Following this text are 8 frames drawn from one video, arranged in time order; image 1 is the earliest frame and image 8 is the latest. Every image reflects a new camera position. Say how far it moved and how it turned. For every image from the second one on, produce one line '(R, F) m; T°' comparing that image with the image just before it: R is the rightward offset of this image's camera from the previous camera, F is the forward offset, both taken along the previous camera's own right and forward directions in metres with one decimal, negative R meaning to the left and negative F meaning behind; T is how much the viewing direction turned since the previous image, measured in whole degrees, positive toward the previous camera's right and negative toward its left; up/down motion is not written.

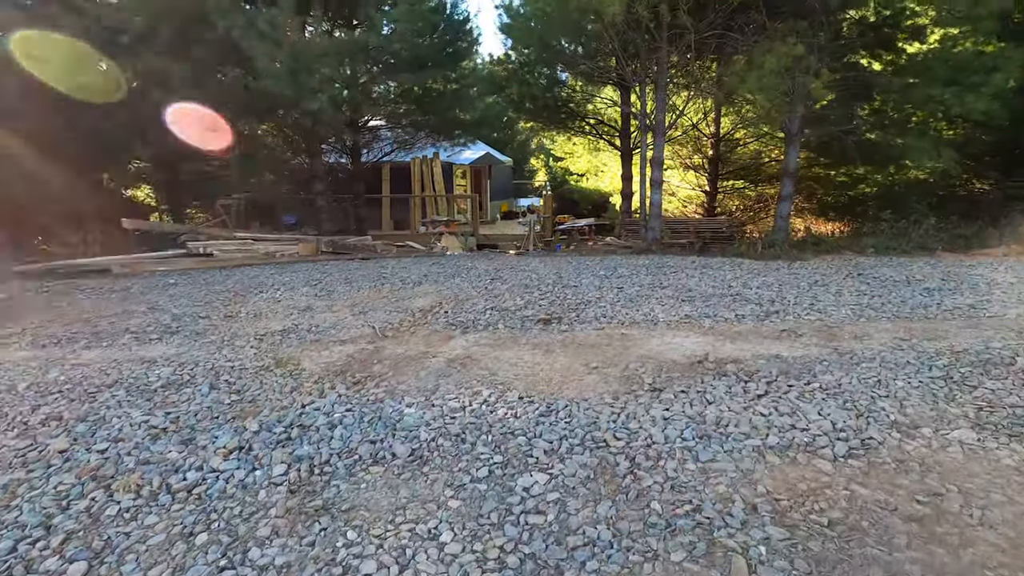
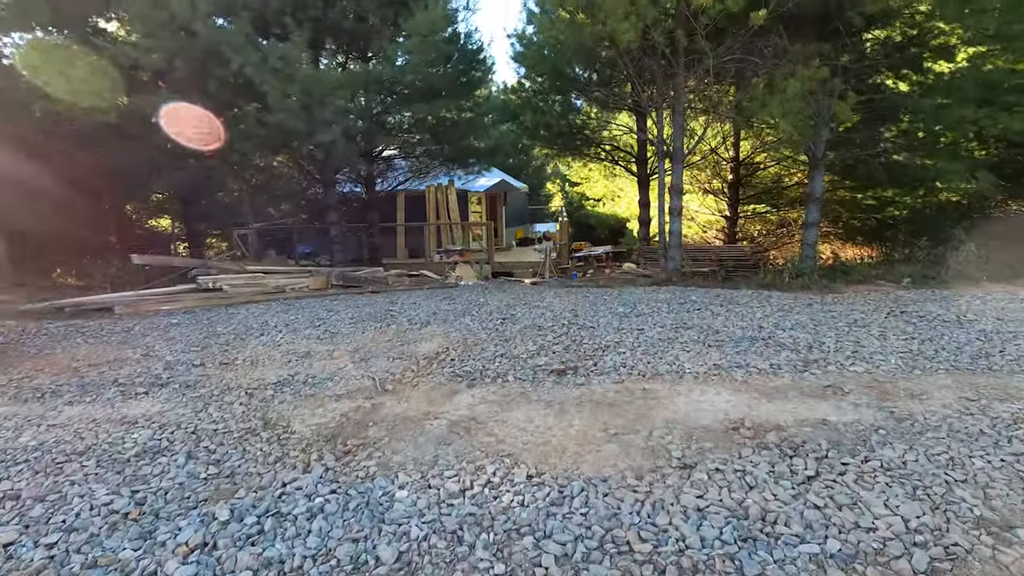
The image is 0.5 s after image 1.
(0.0, +0.3) m; -2°
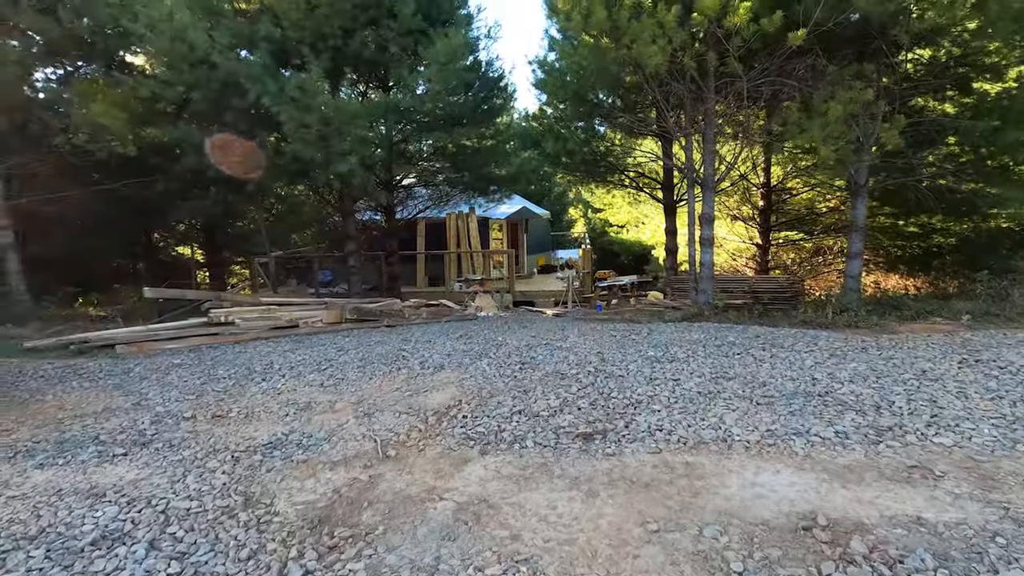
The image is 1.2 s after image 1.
(0.0, +0.4) m; -2°
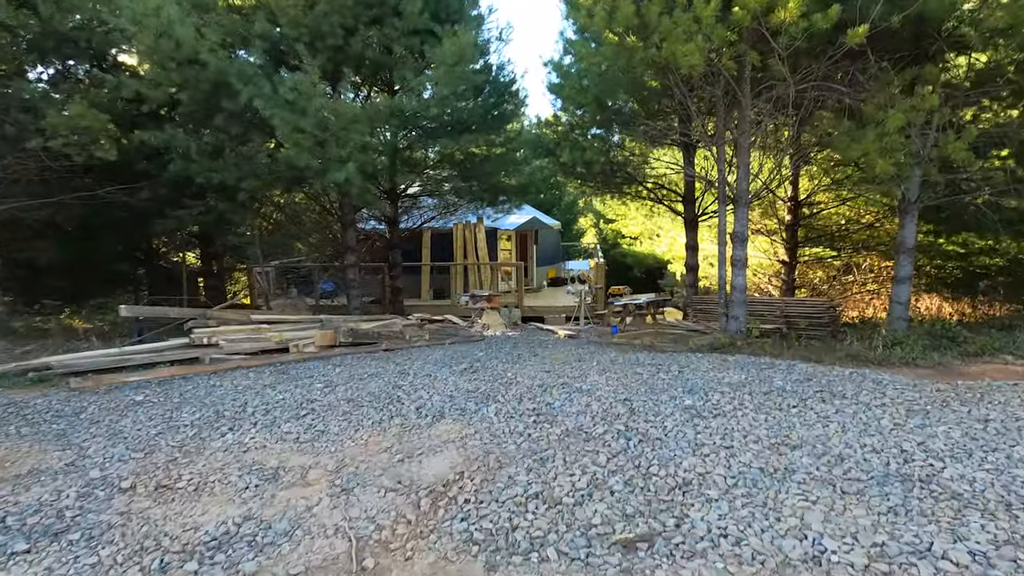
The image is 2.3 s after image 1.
(-0.1, +0.7) m; -1°
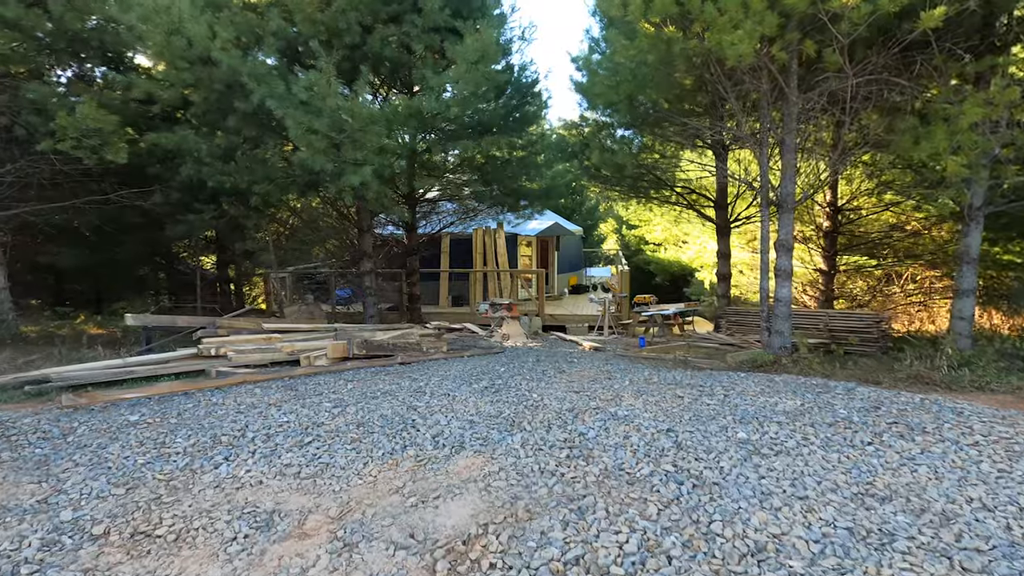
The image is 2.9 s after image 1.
(-0.1, +0.5) m; -2°
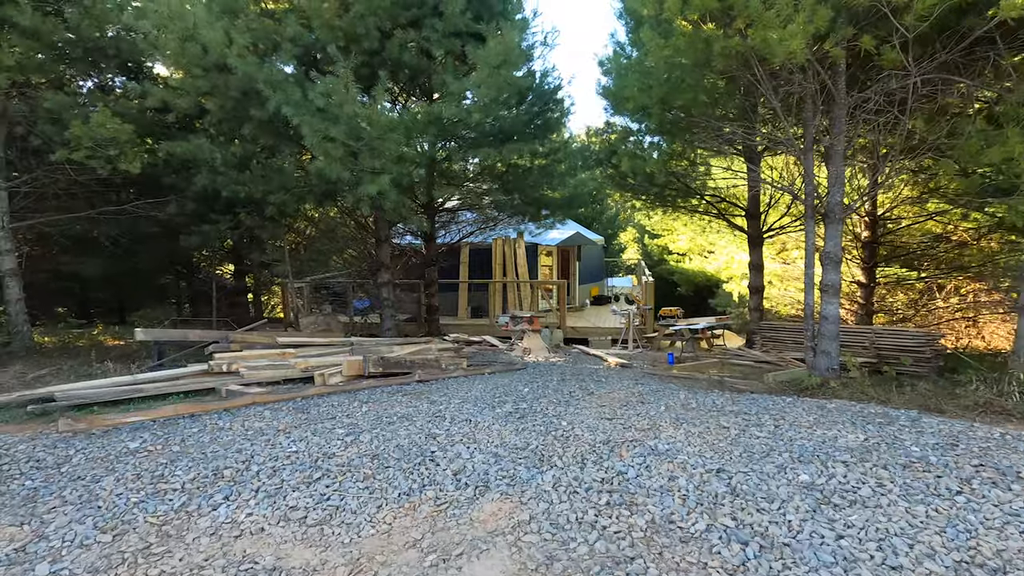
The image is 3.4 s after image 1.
(-0.1, +0.4) m; -2°
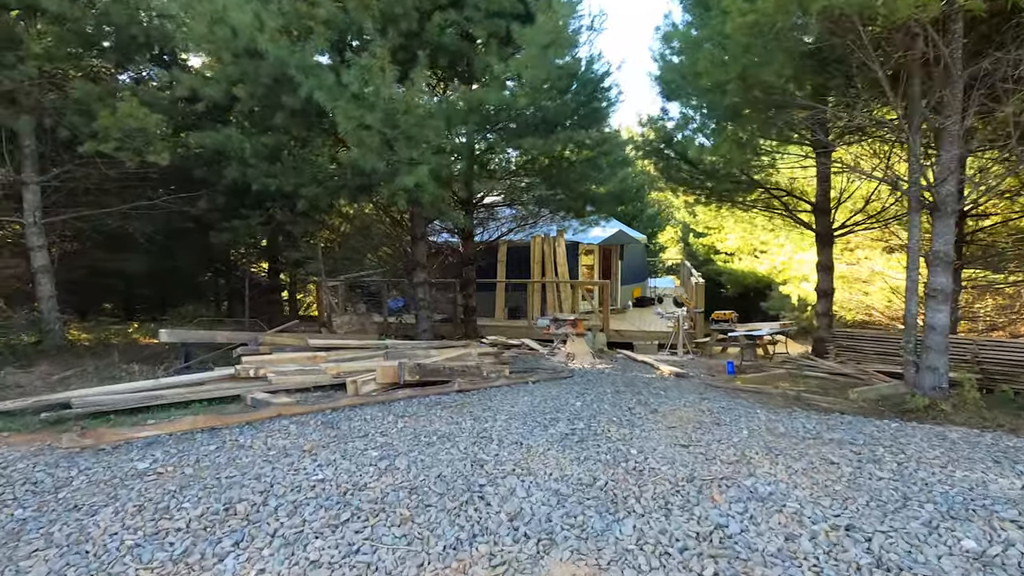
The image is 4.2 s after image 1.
(-0.2, +0.6) m; -3°
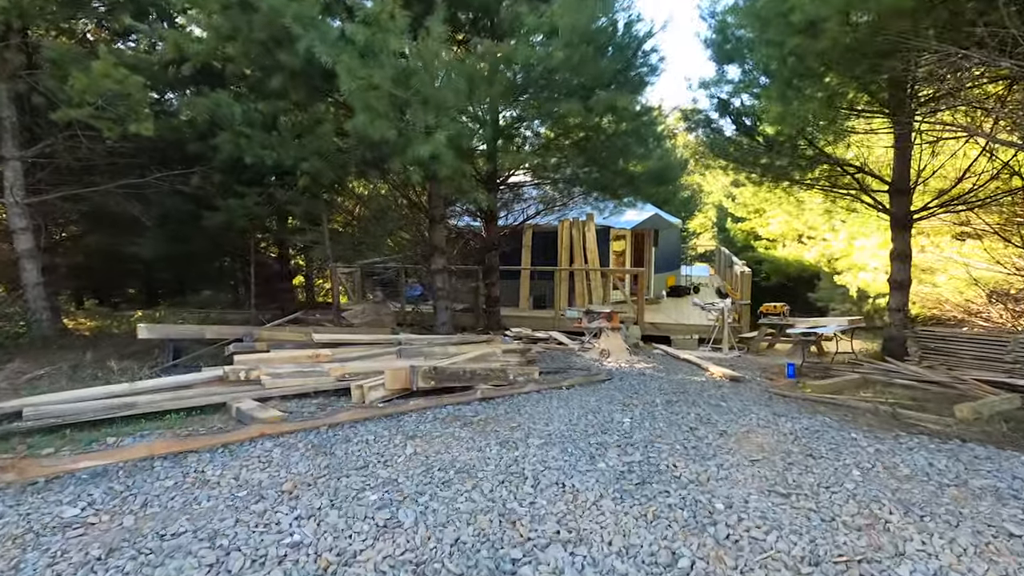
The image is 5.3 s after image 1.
(-0.1, +1.0) m; -2°
